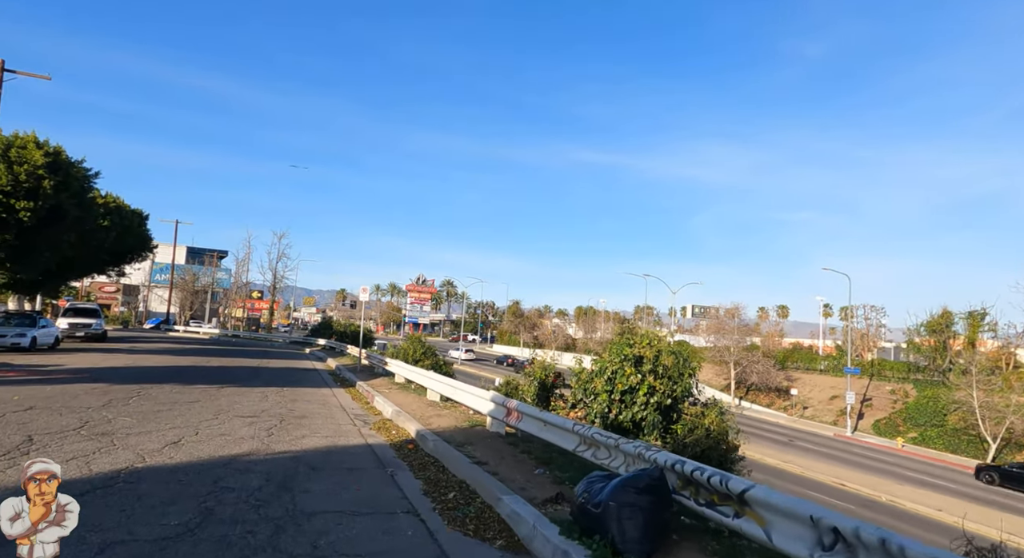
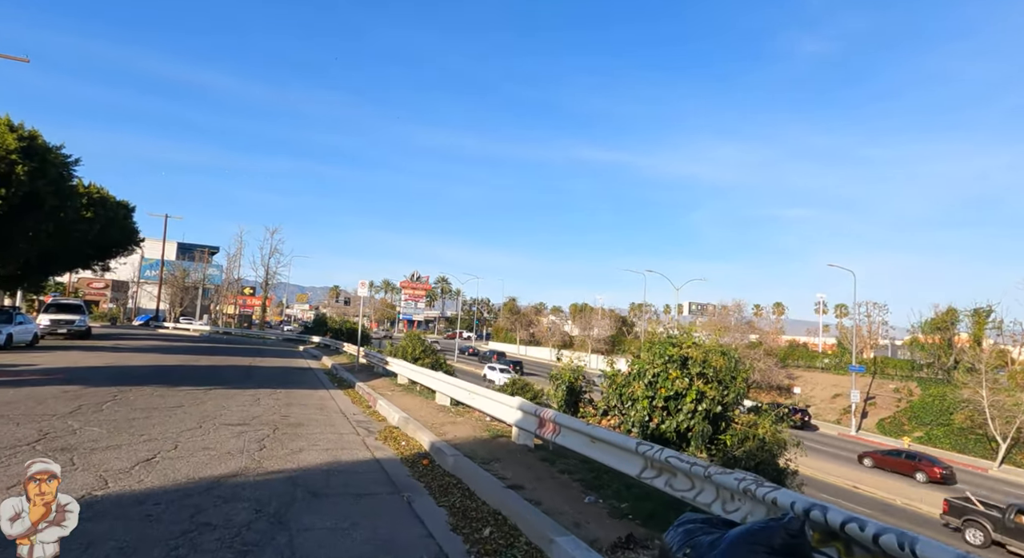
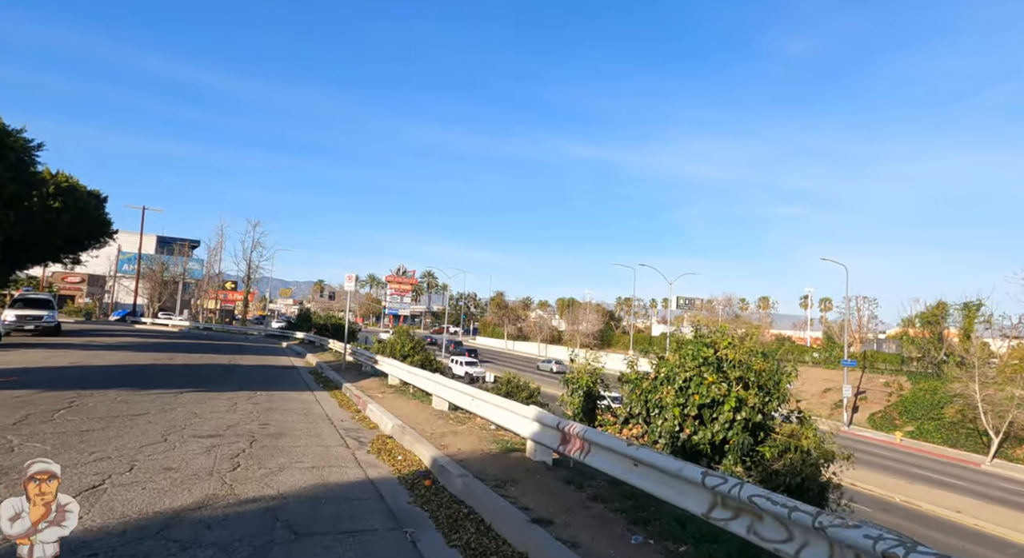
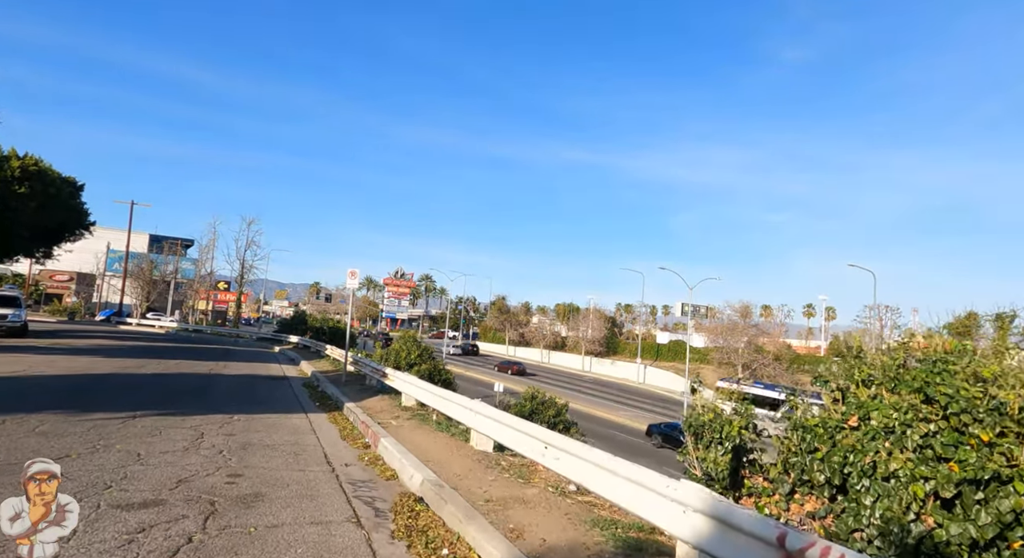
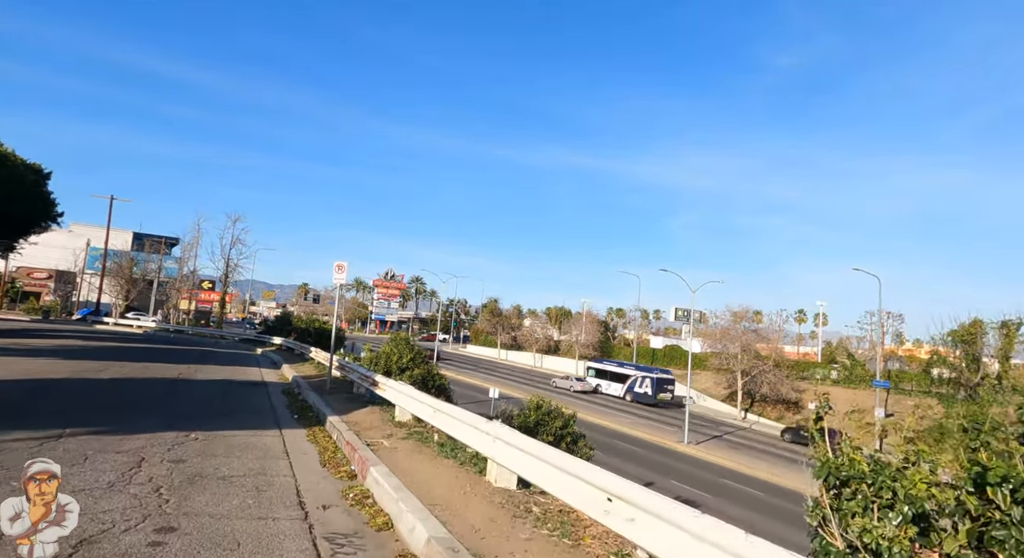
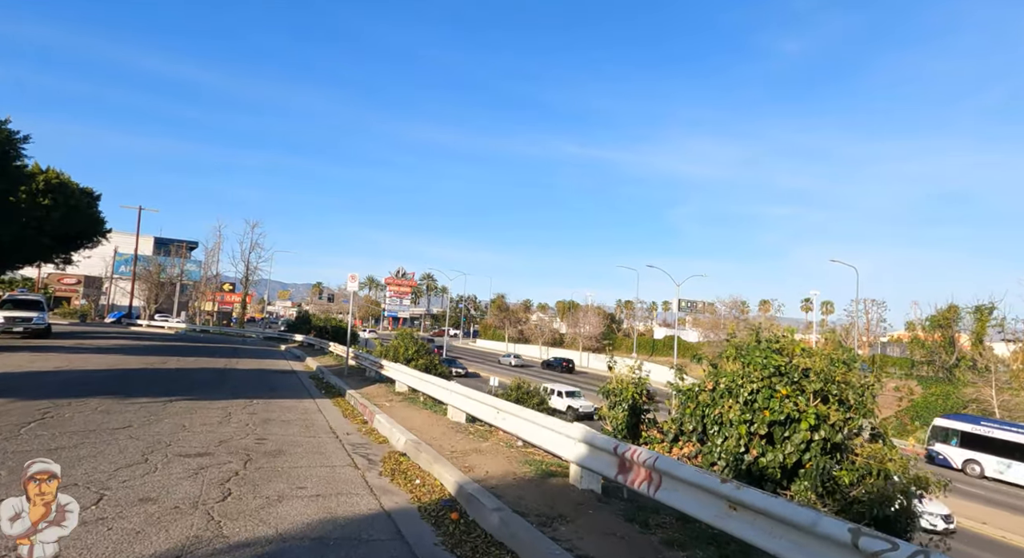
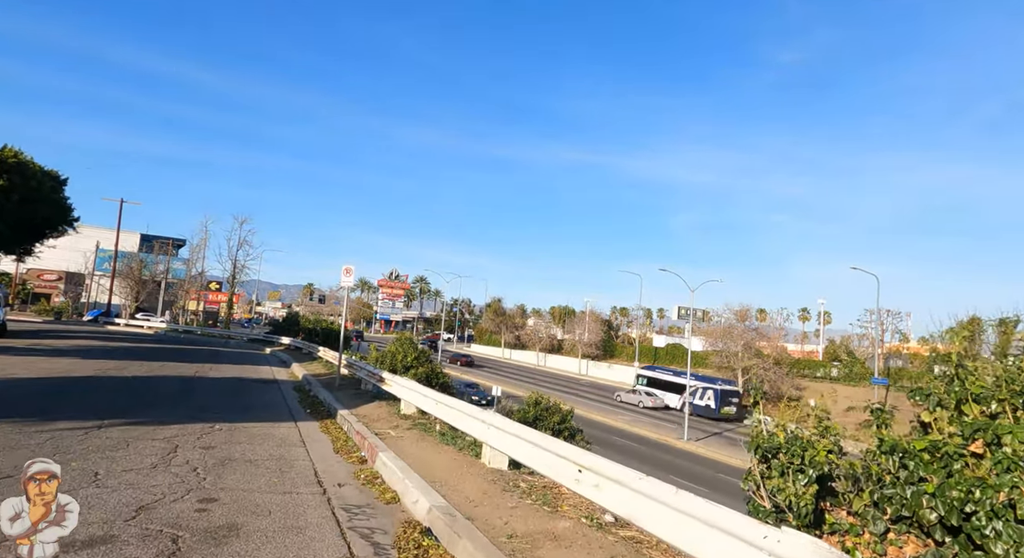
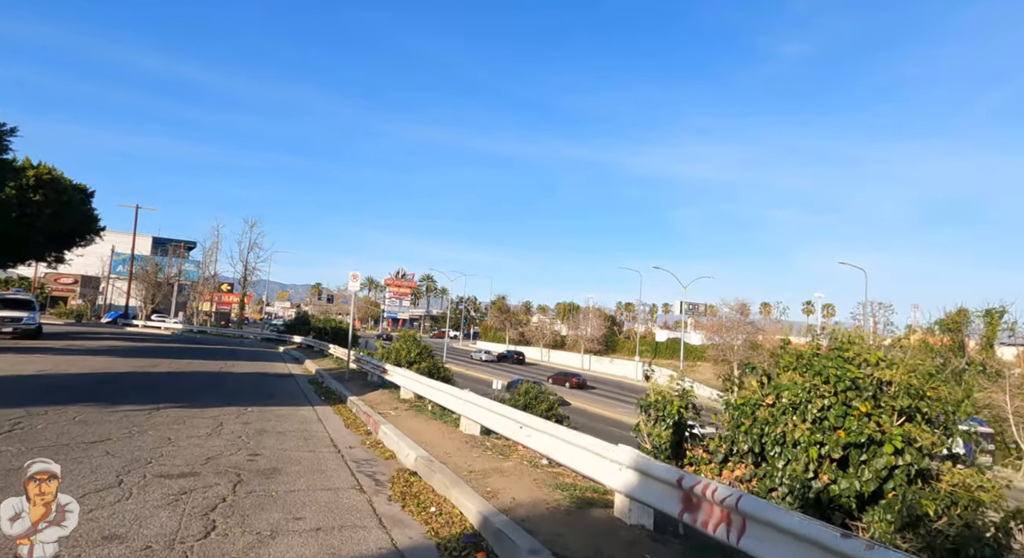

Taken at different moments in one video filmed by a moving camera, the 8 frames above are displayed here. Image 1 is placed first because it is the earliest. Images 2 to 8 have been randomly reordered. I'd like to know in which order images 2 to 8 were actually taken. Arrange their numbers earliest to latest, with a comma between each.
2, 3, 6, 8, 4, 7, 5
